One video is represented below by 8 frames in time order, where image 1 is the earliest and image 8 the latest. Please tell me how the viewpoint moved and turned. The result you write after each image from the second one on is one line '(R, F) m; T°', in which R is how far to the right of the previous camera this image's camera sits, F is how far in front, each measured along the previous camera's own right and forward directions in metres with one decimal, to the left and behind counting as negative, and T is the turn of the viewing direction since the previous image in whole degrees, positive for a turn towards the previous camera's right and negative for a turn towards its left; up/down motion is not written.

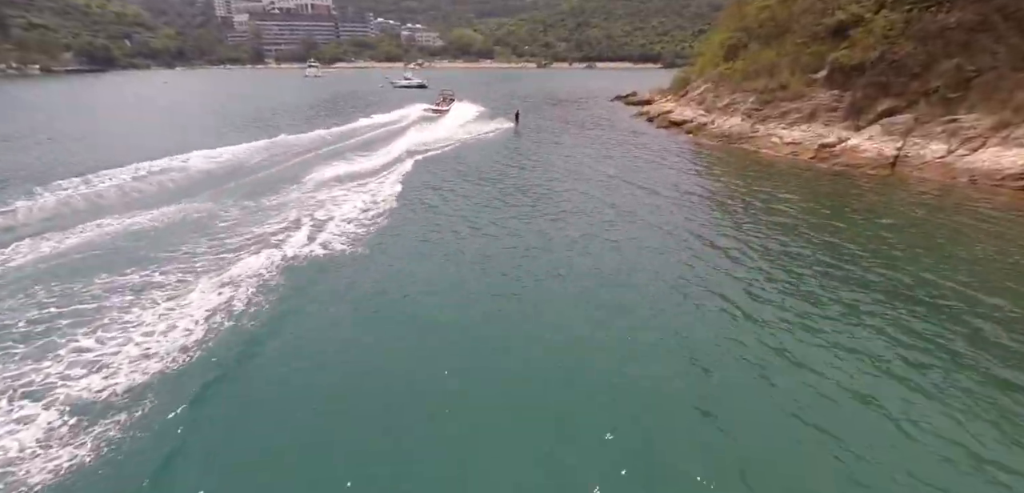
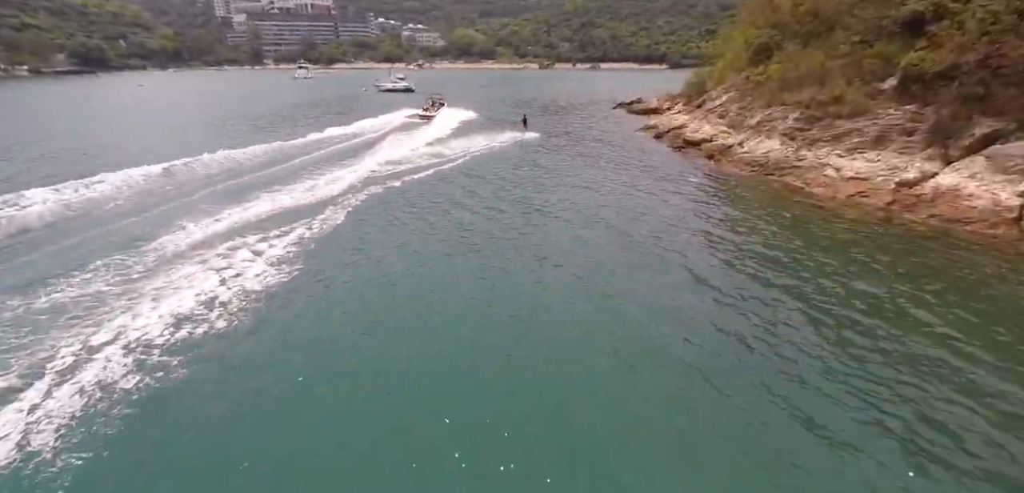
(+1.9, +8.0) m; 0°
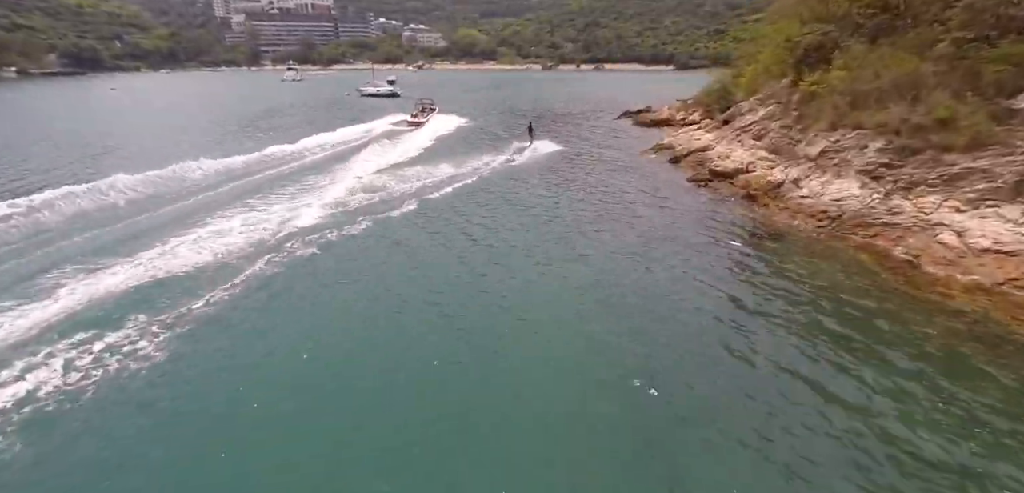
(+1.6, +7.9) m; 0°
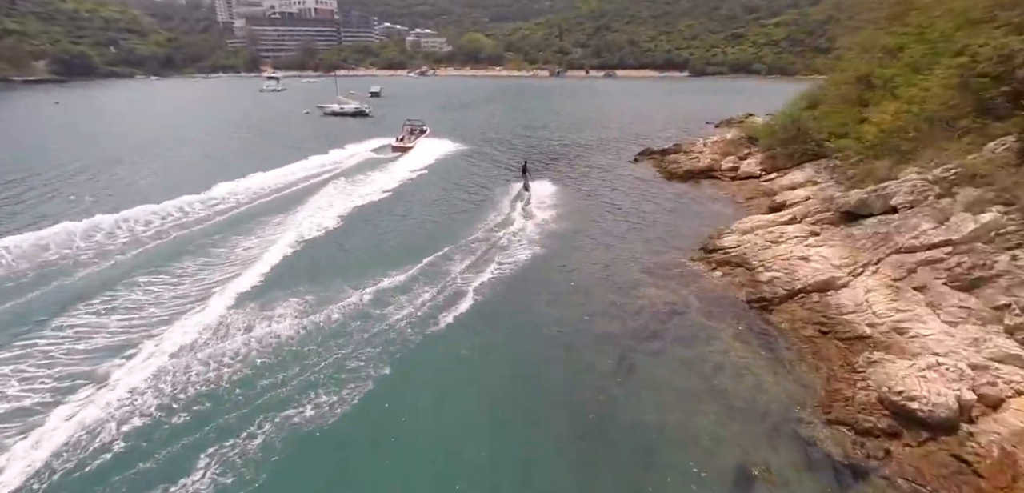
(+2.7, +14.6) m; -1°
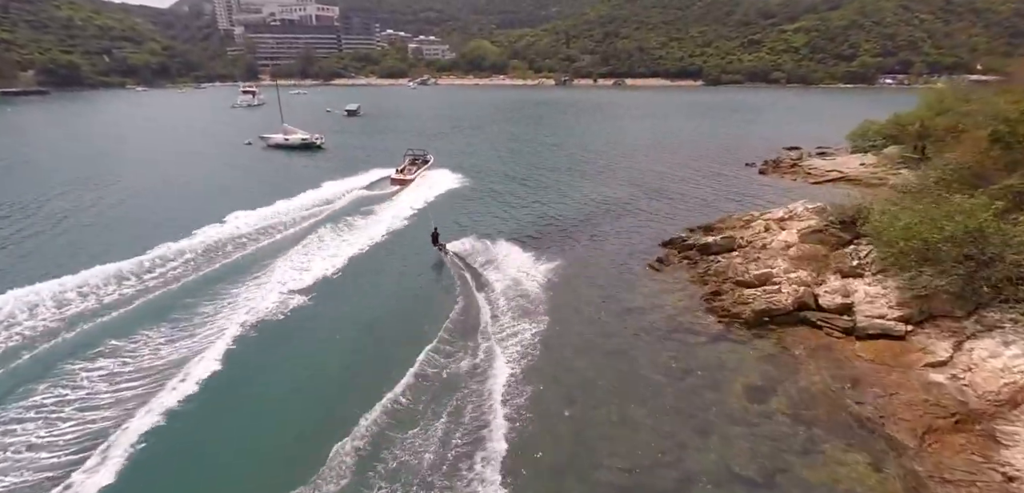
(+2.7, +13.6) m; -1°
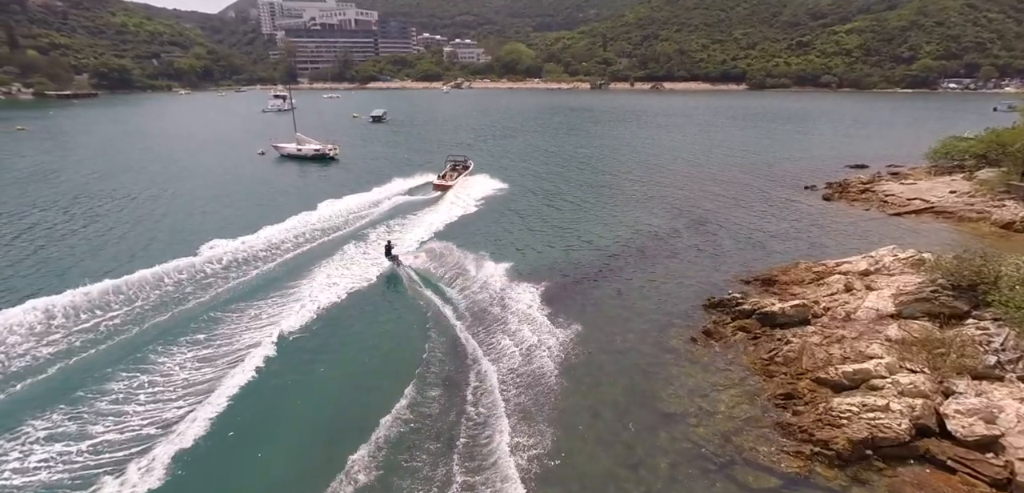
(+1.0, +4.7) m; -4°
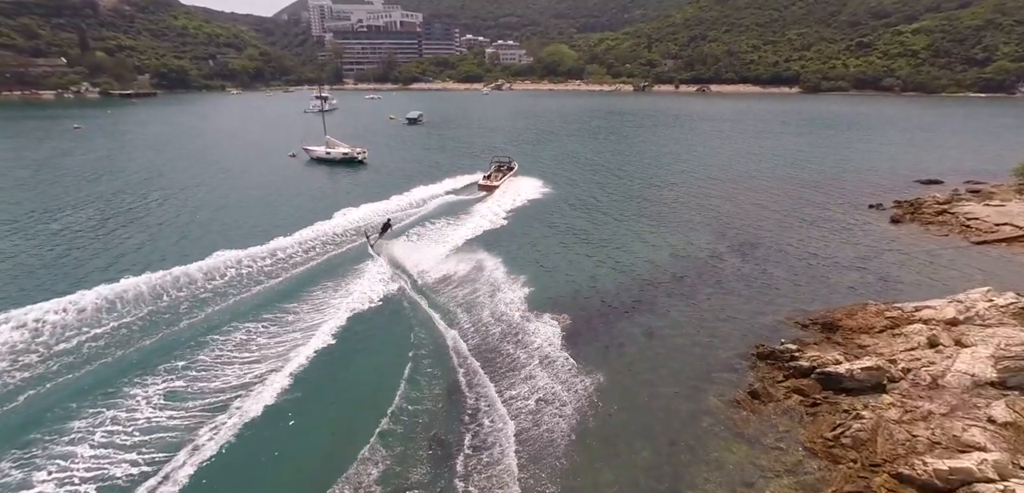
(+0.8, +2.4) m; -4°
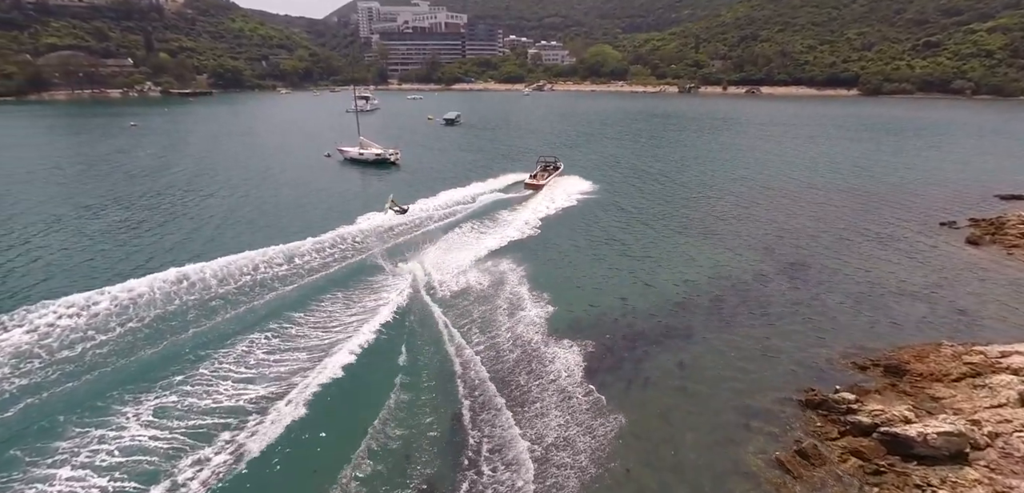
(+0.7, +1.6) m; -4°
